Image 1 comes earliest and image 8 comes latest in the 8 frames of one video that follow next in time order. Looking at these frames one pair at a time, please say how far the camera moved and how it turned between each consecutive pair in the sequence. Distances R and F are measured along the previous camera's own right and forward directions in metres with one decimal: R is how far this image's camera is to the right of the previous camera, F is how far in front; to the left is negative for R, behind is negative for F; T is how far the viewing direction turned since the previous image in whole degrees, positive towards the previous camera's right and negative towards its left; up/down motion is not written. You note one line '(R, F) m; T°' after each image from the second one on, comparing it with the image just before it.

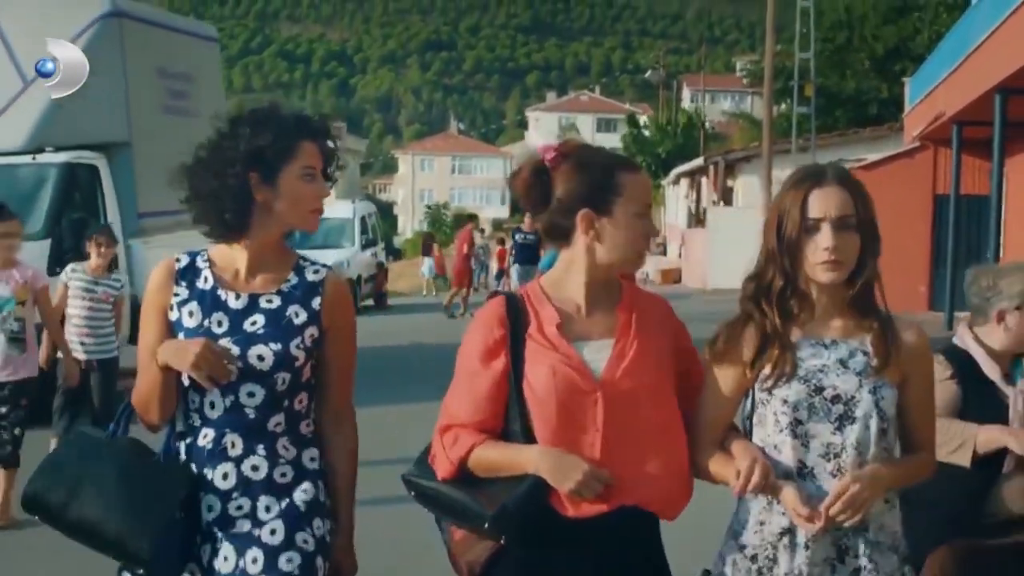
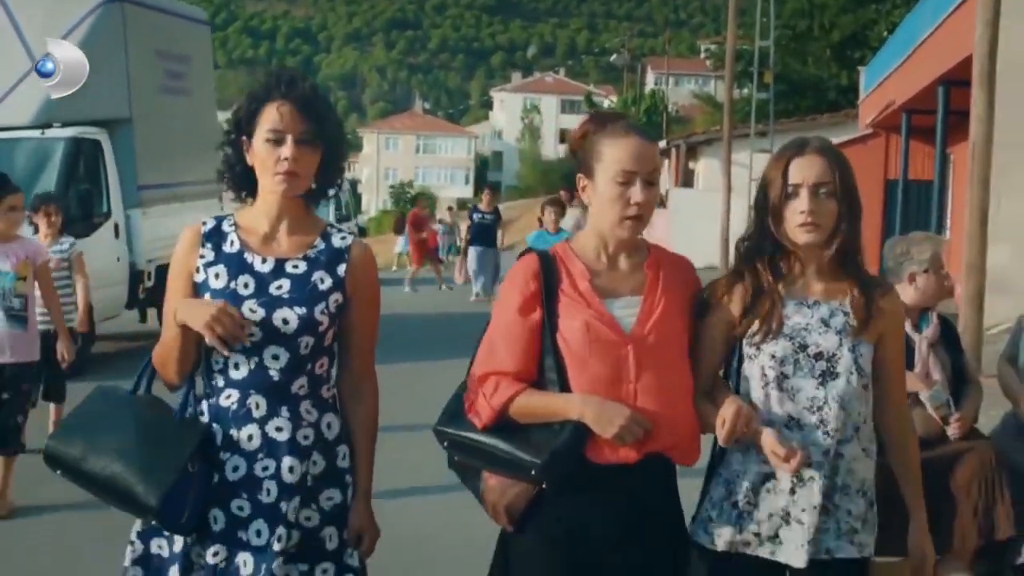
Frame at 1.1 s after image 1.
(-0.1, -0.9) m; +2°
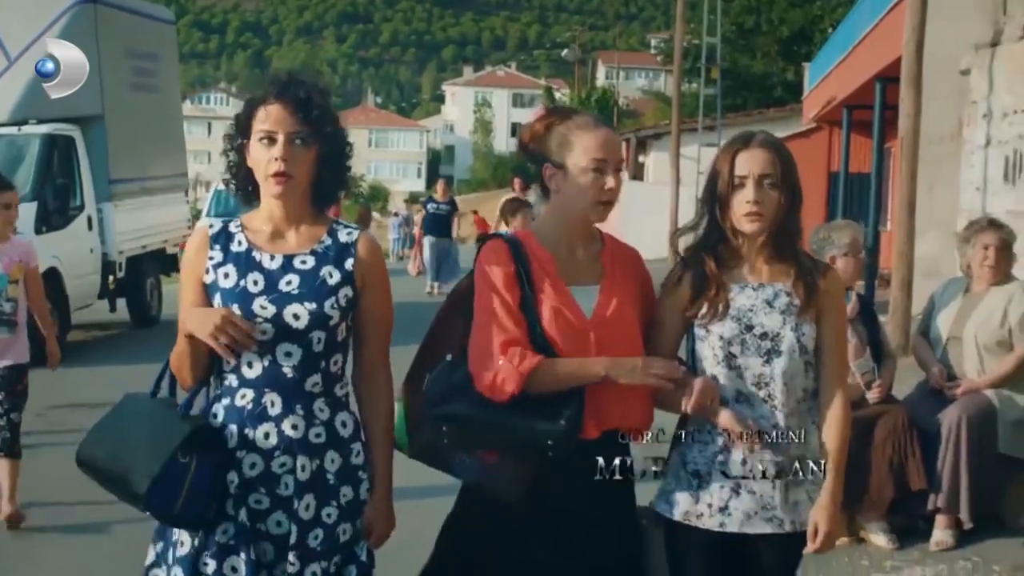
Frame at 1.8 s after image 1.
(-0.1, -0.6) m; +2°
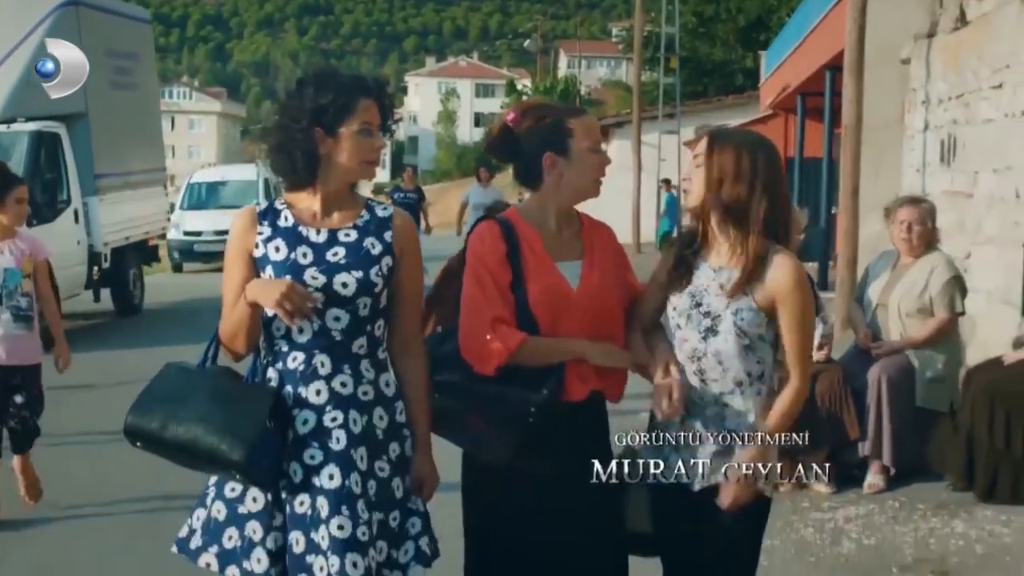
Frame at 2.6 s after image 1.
(0.0, -0.7) m; +1°
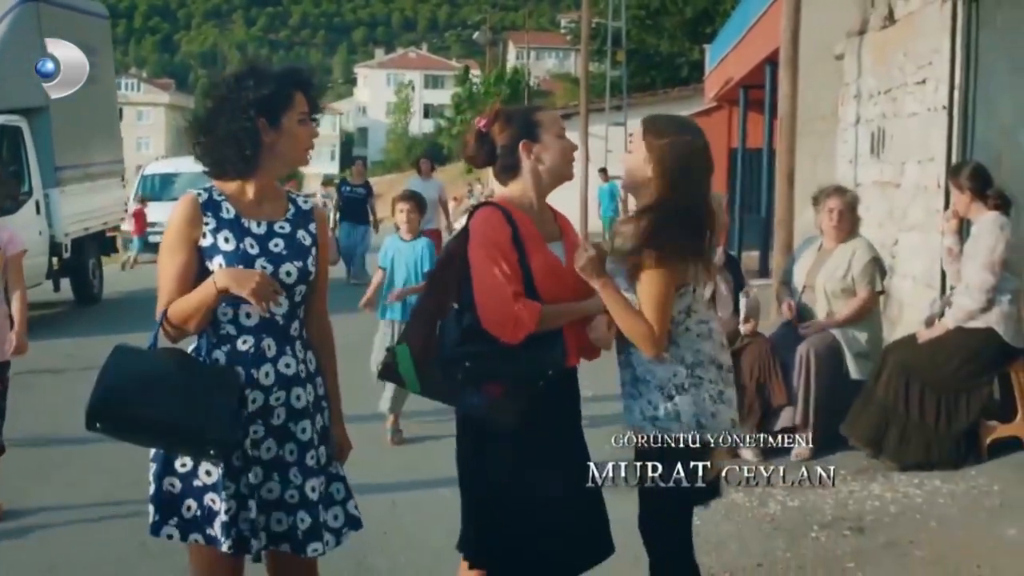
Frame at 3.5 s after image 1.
(0.0, -0.5) m; +2°
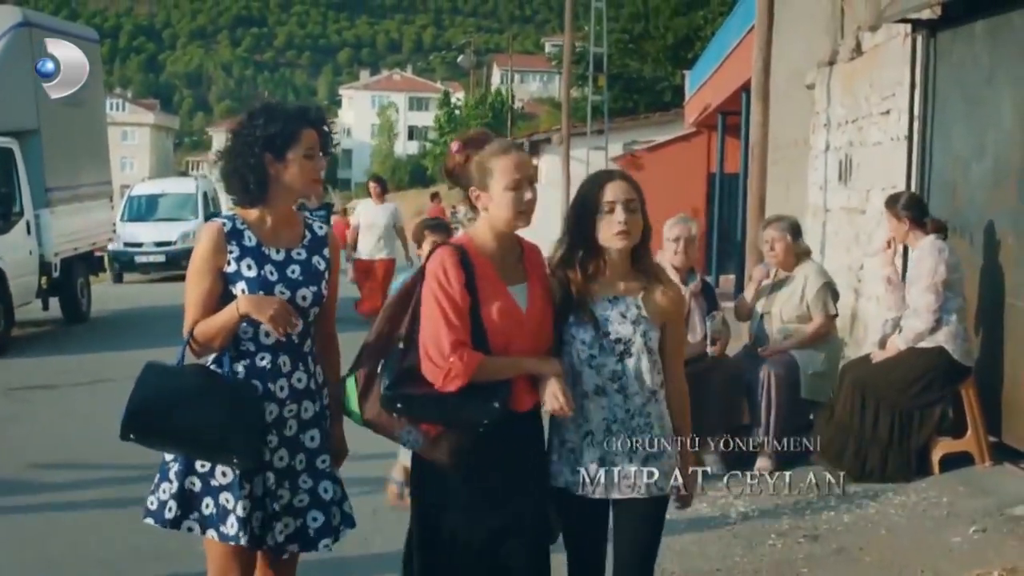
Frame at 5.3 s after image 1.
(0.0, -0.4) m; +1°
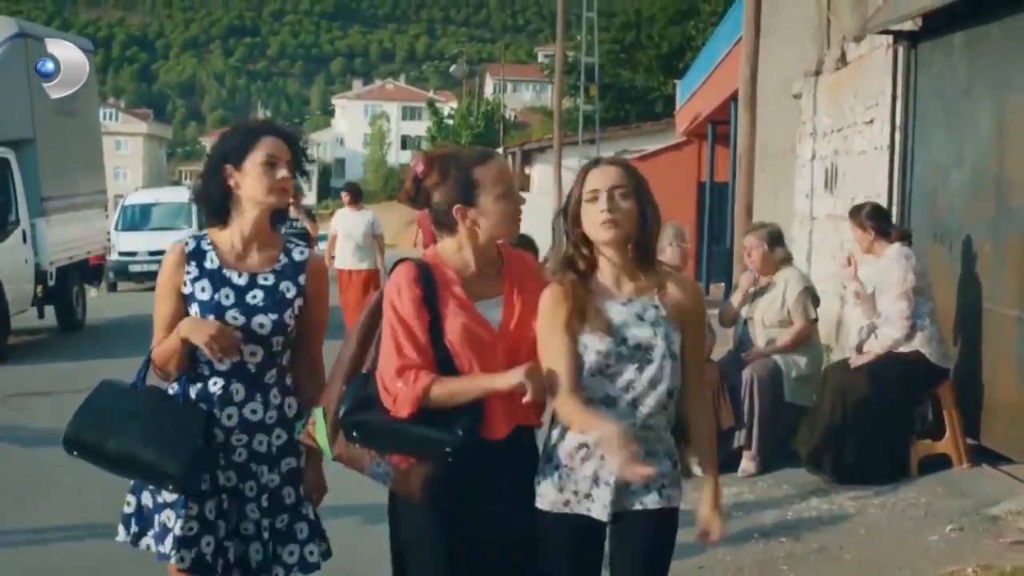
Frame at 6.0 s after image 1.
(0.0, -0.2) m; 0°
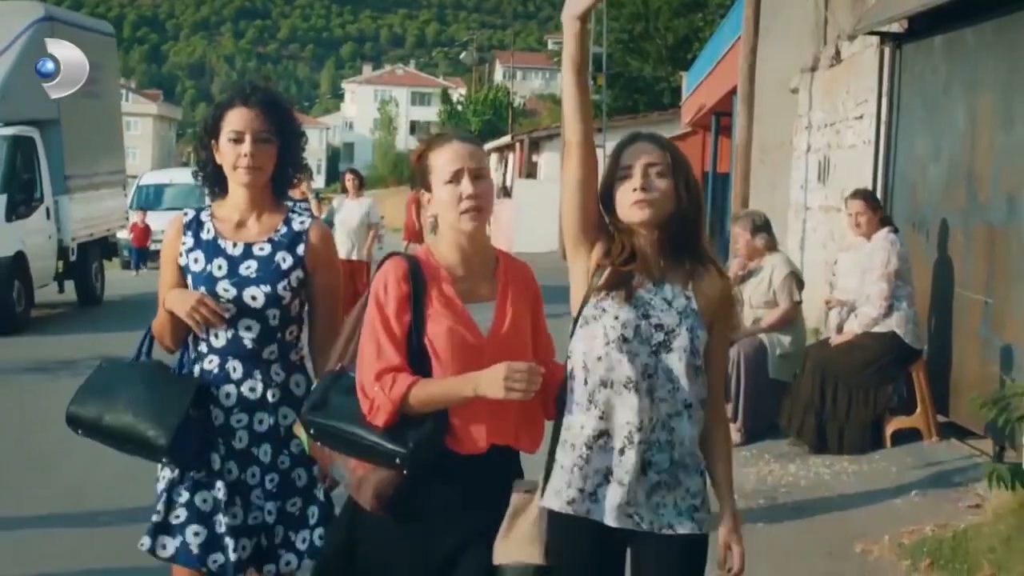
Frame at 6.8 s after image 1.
(0.0, -0.6) m; 0°
